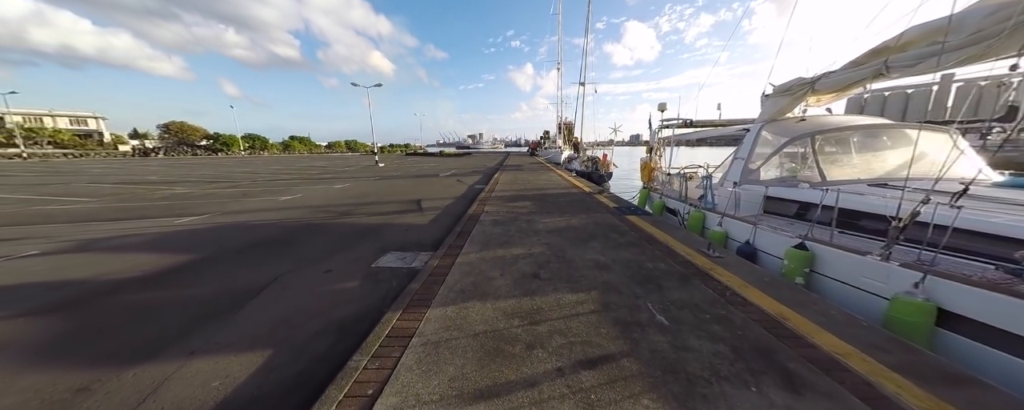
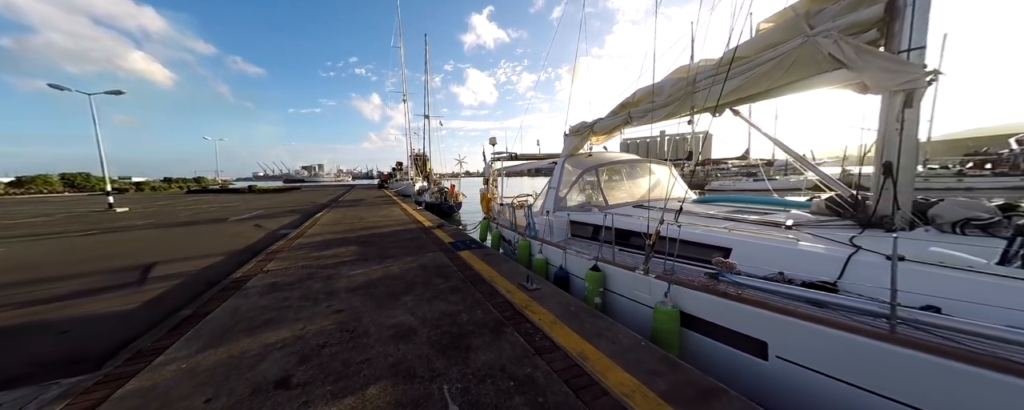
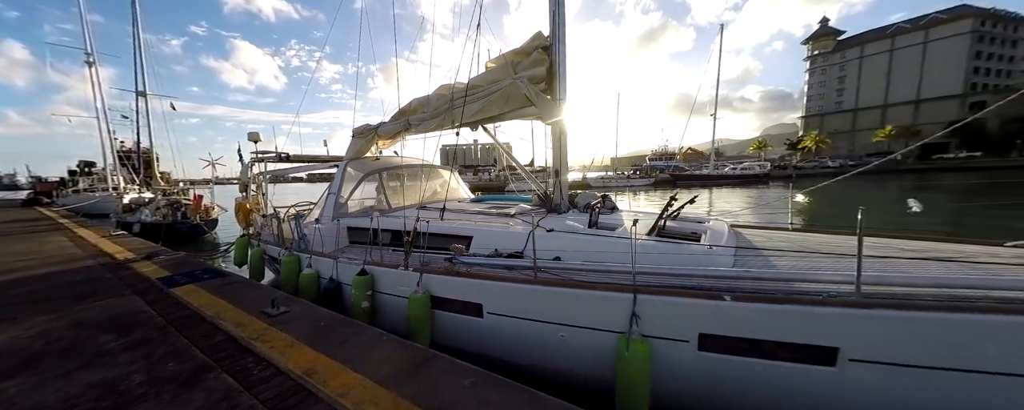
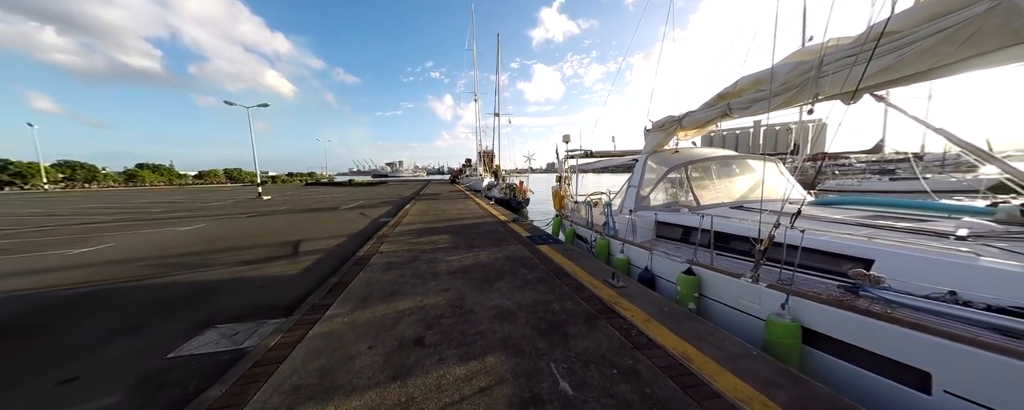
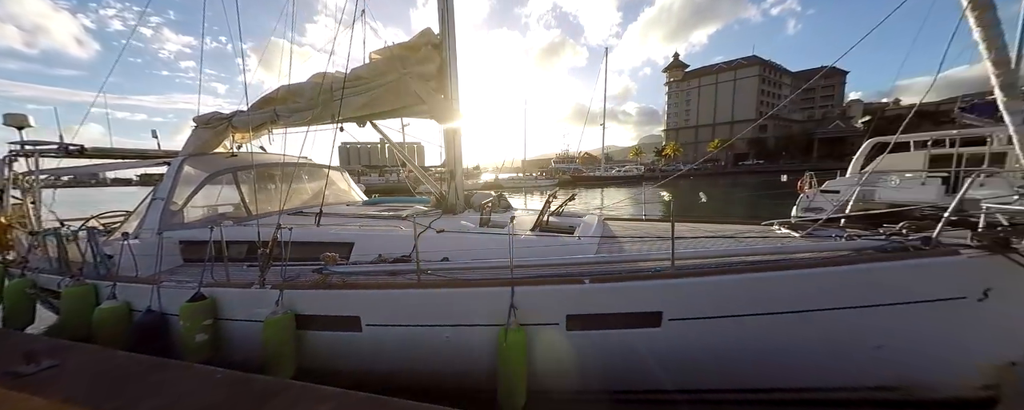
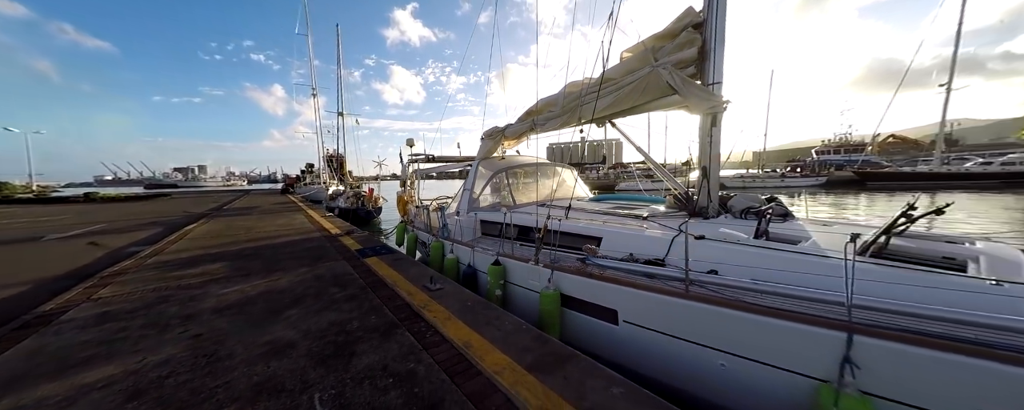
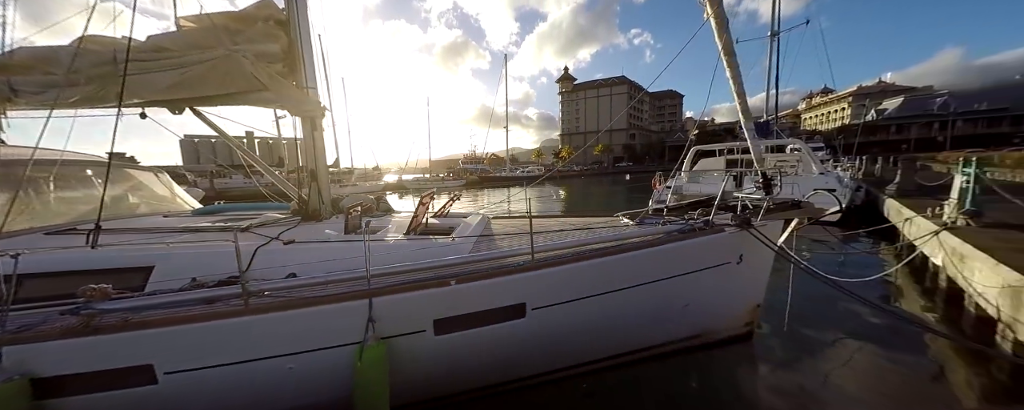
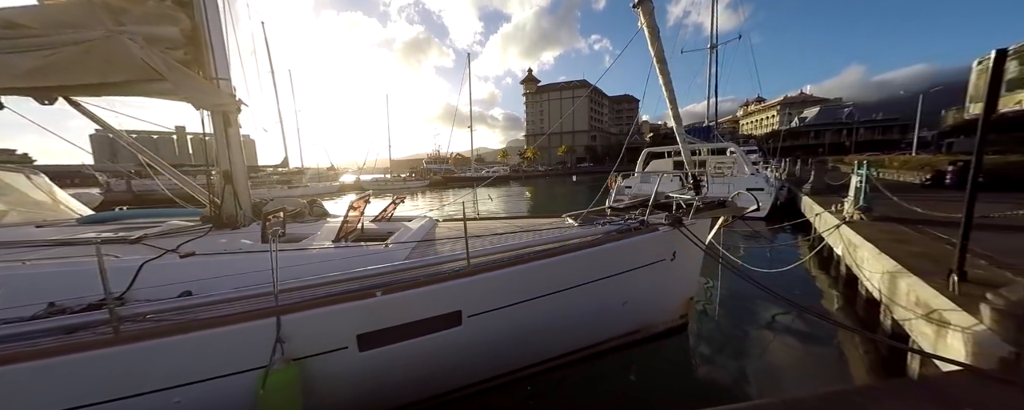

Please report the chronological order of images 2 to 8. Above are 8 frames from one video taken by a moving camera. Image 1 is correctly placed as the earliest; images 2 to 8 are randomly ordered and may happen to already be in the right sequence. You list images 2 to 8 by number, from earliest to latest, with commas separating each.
4, 2, 6, 3, 5, 7, 8
